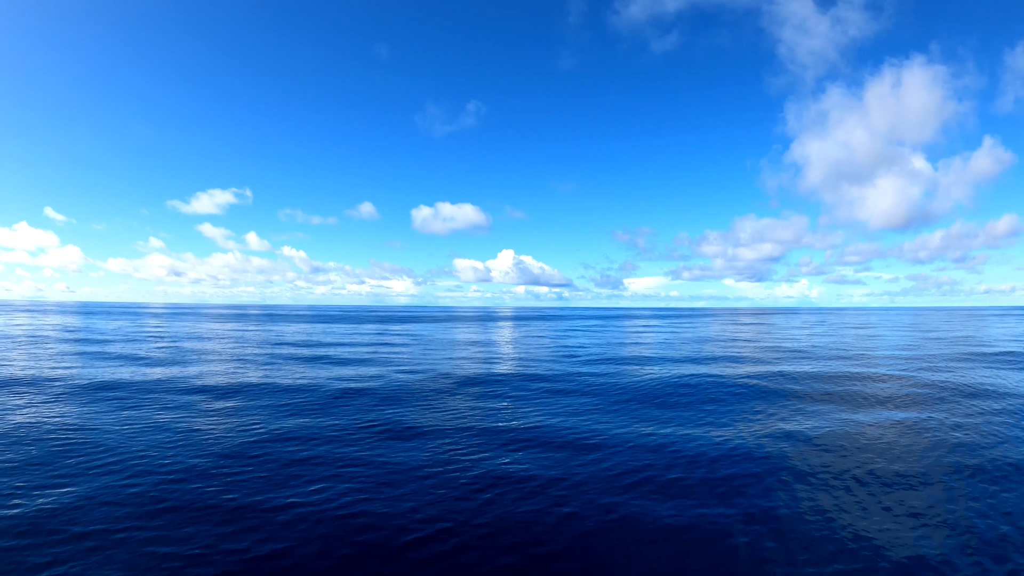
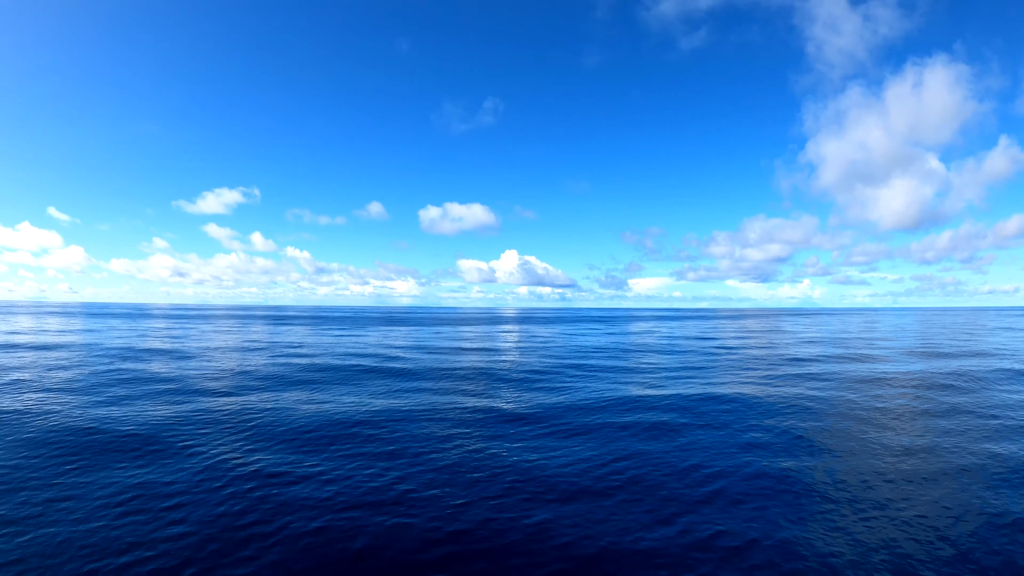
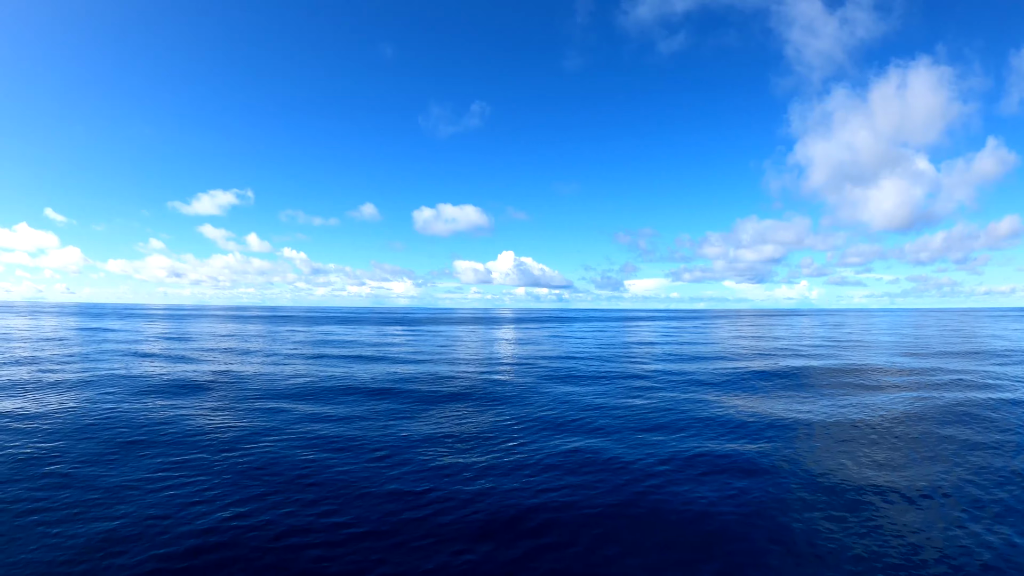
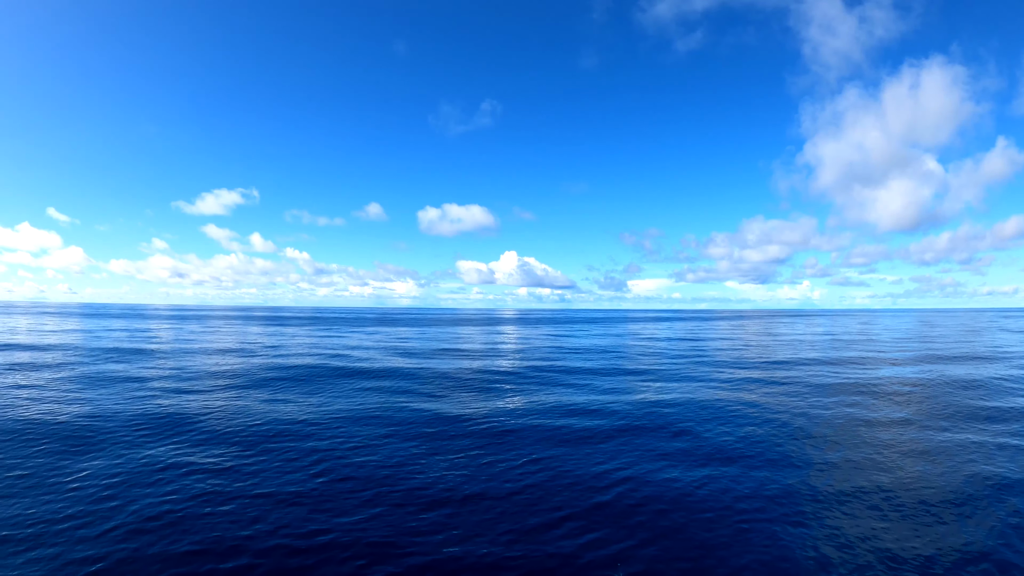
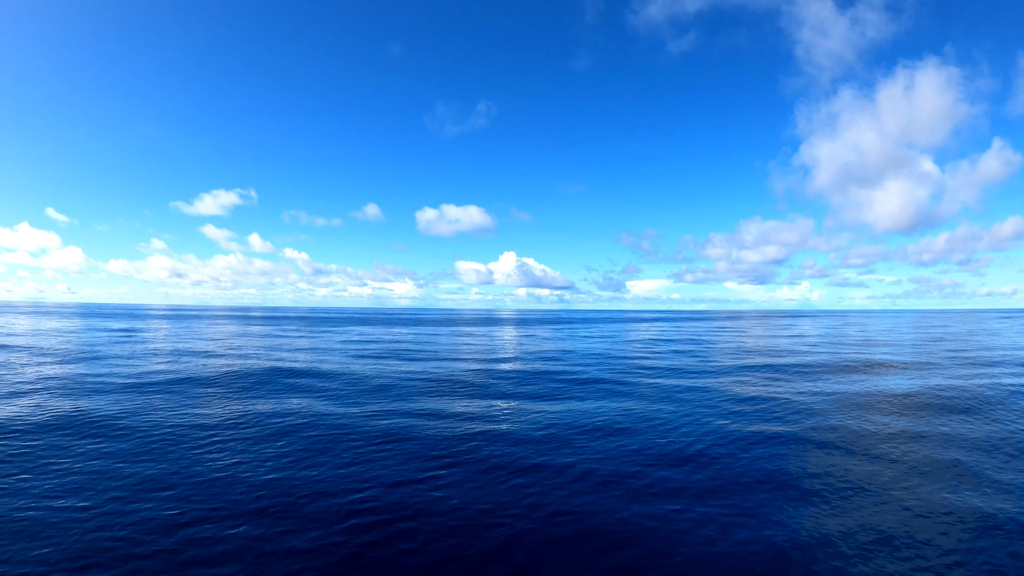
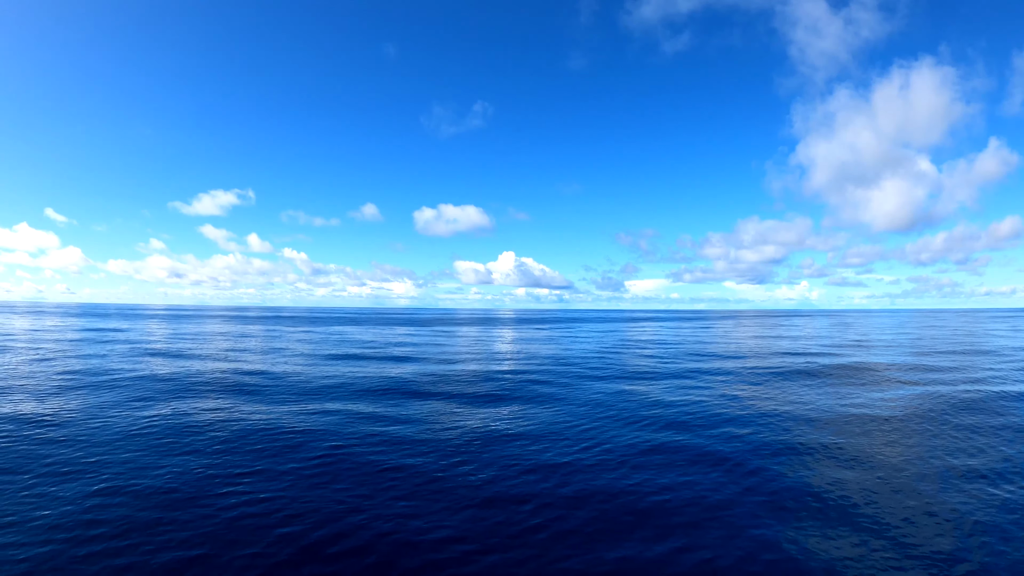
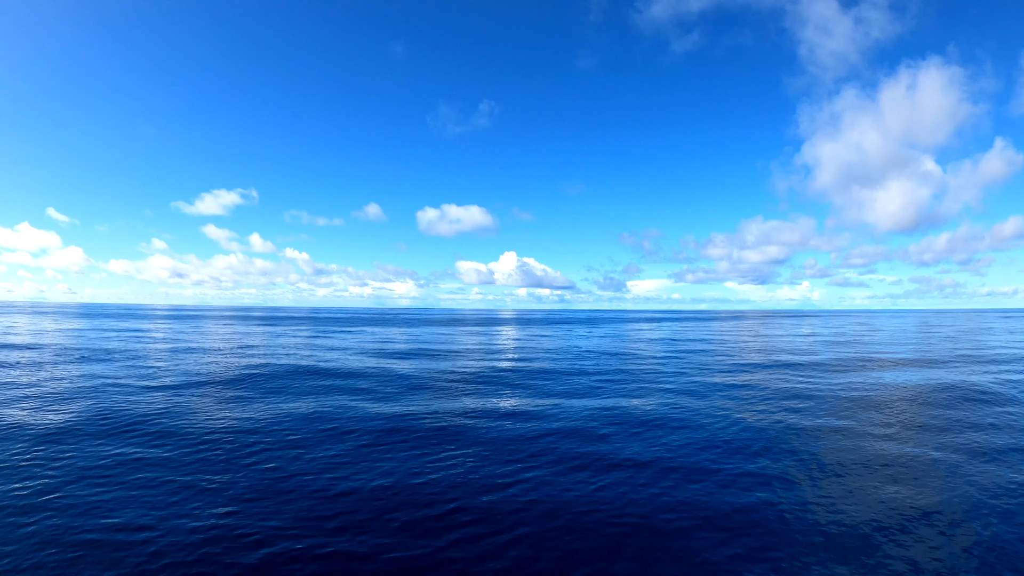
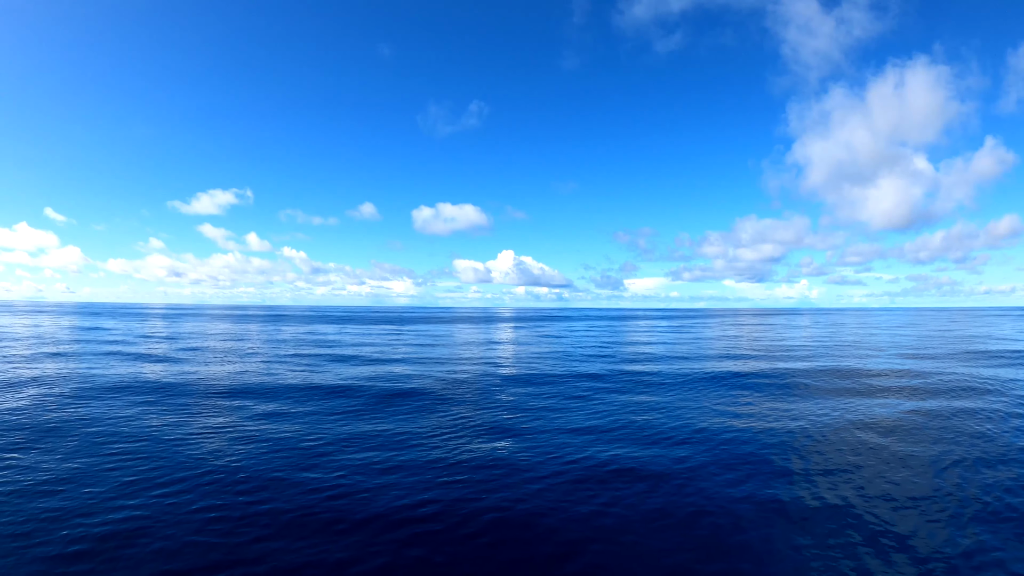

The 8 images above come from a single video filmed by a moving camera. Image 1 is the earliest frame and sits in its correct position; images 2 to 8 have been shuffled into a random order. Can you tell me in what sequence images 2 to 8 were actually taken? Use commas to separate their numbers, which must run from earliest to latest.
8, 3, 6, 5, 7, 4, 2
